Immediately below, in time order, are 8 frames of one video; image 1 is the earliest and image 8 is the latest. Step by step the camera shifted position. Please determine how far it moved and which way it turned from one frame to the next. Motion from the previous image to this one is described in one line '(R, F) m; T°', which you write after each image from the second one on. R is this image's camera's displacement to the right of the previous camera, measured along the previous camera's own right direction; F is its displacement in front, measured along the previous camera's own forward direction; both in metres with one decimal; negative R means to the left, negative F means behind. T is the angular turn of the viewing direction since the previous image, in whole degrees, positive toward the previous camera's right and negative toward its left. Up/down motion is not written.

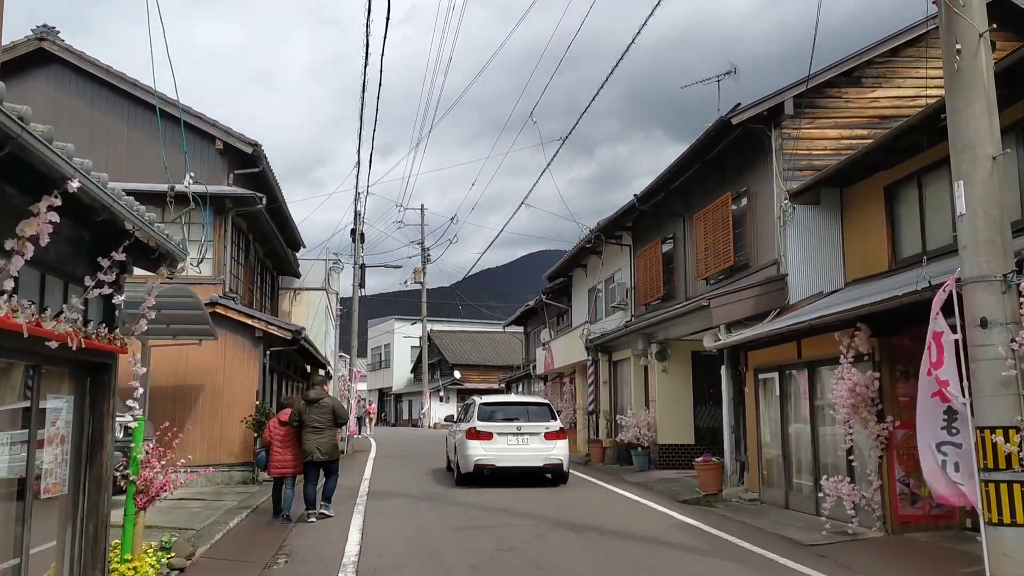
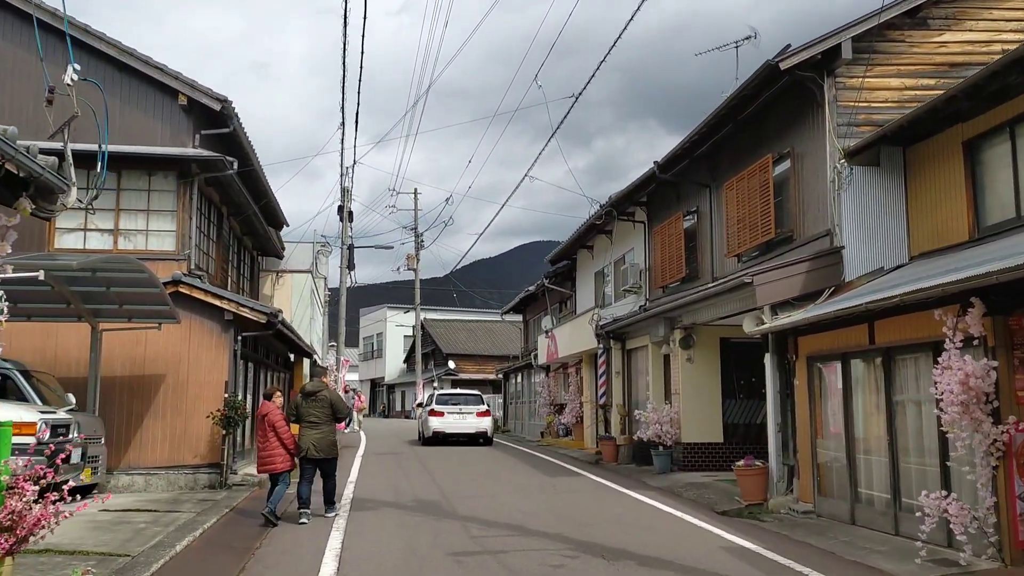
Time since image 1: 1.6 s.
(-0.2, +1.9) m; 0°
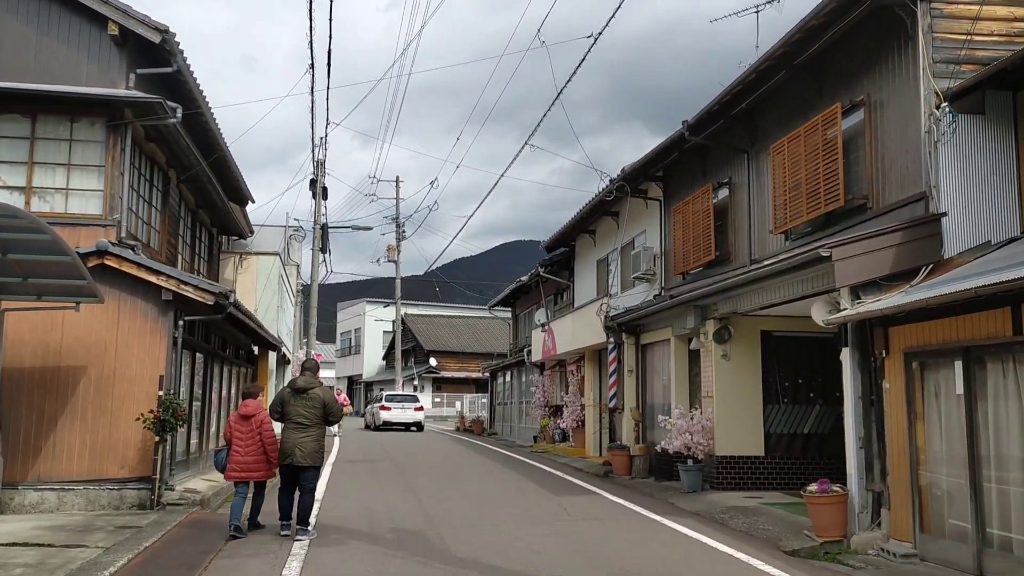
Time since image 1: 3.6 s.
(-0.3, +2.3) m; +1°
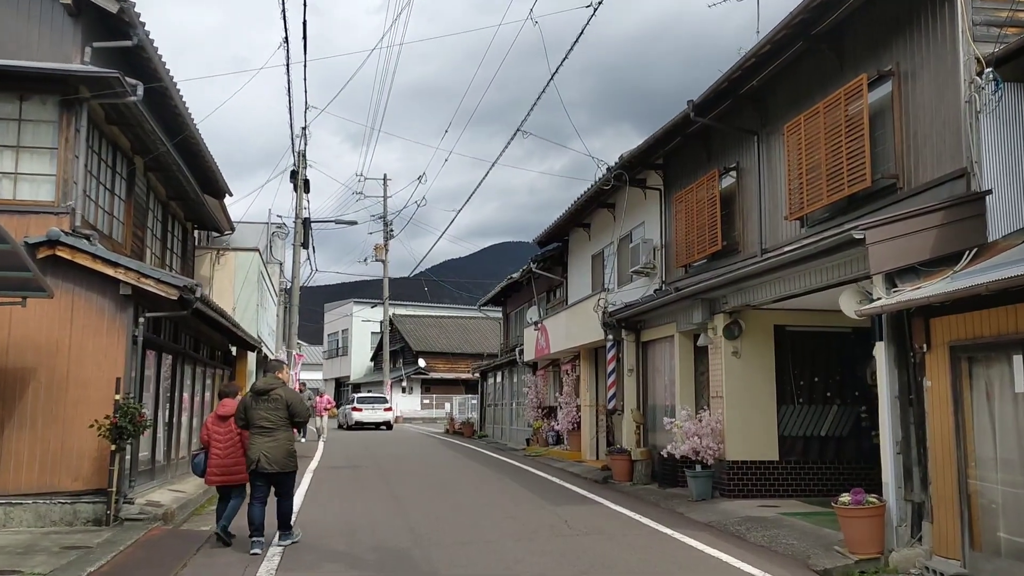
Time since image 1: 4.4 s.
(0.0, +0.9) m; +1°
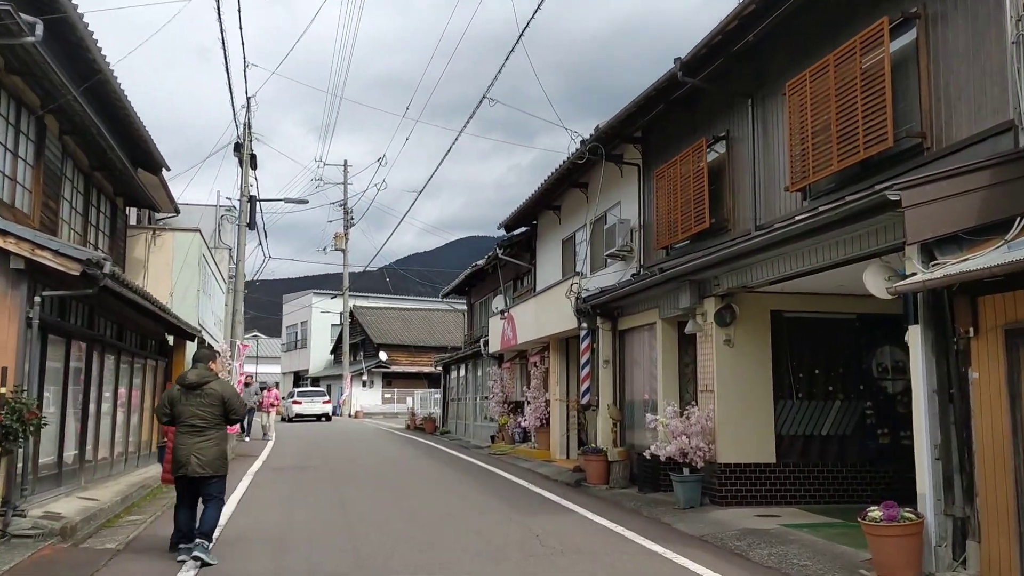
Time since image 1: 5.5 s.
(0.0, +1.3) m; +2°
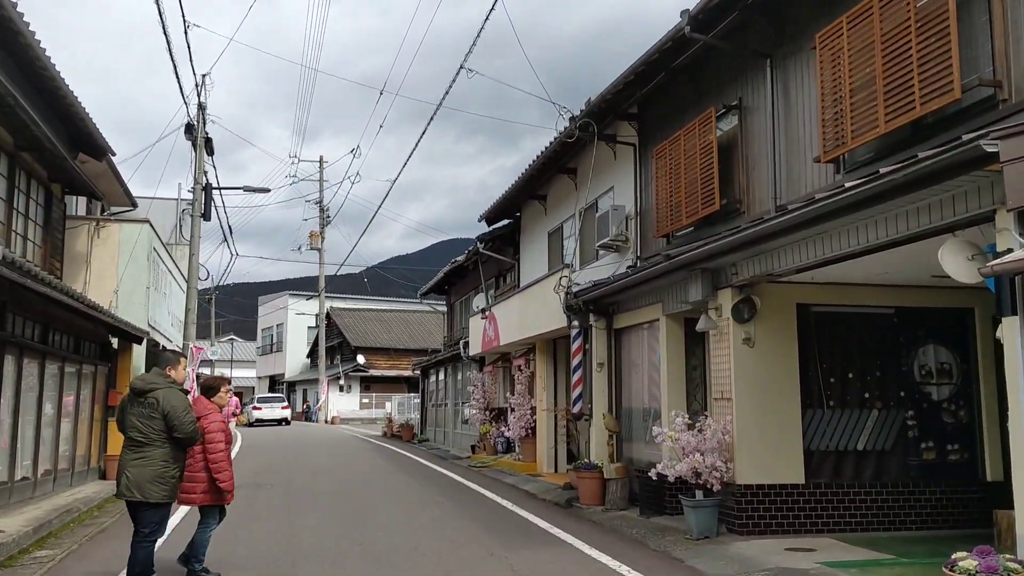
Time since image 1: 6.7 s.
(0.0, +1.5) m; +1°
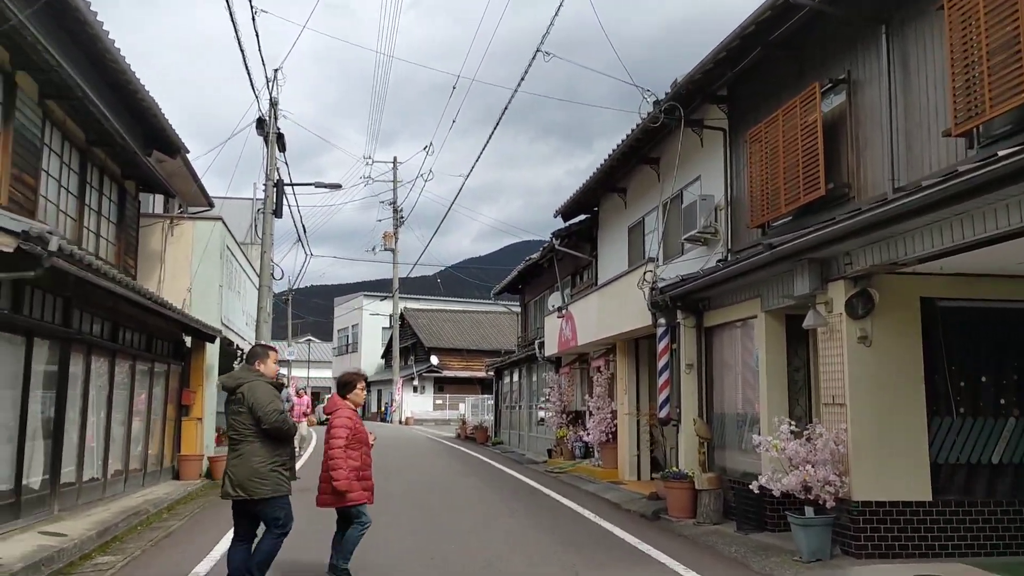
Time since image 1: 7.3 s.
(-0.1, +0.7) m; -5°
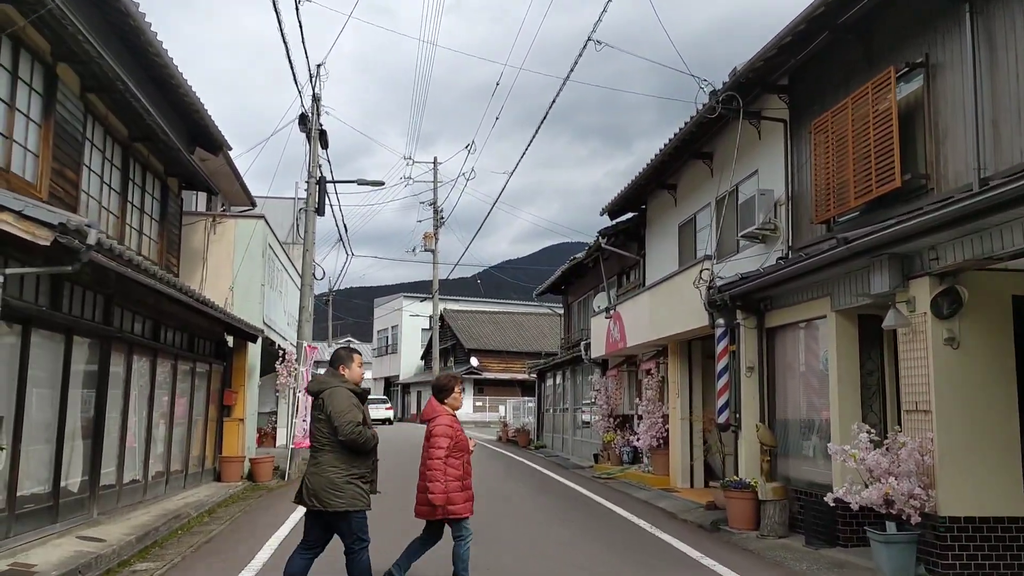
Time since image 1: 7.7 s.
(-0.1, +0.4) m; -3°
